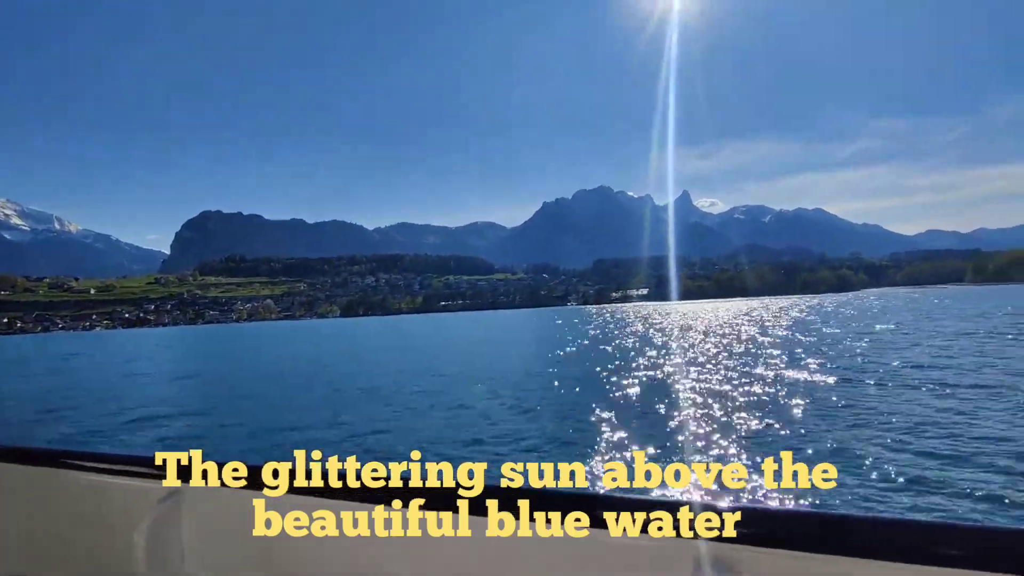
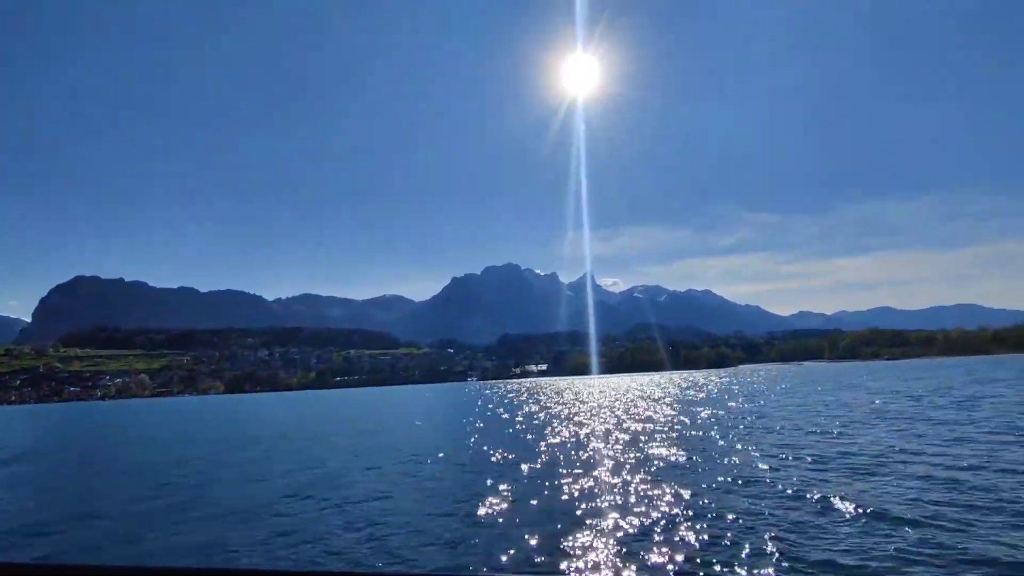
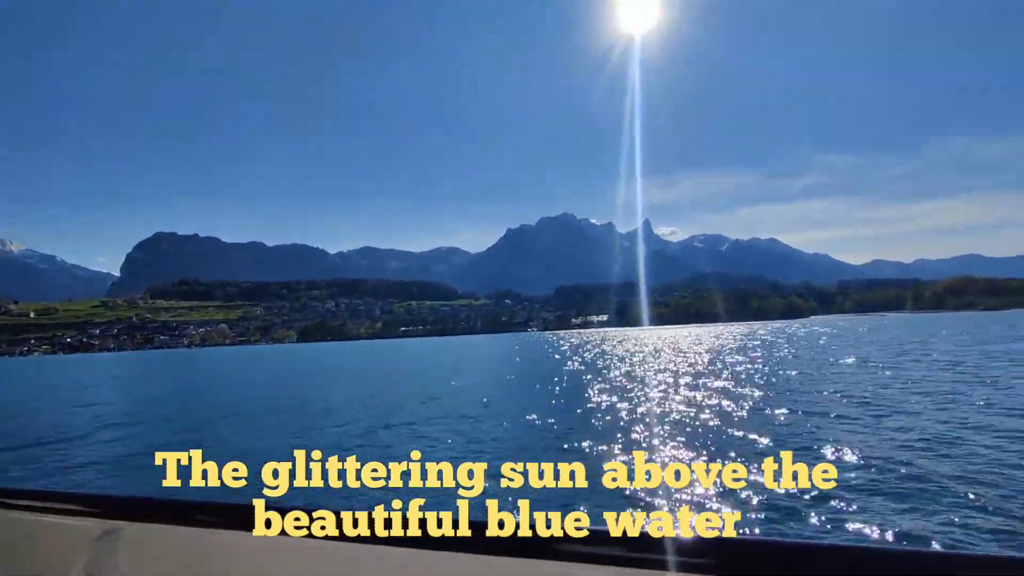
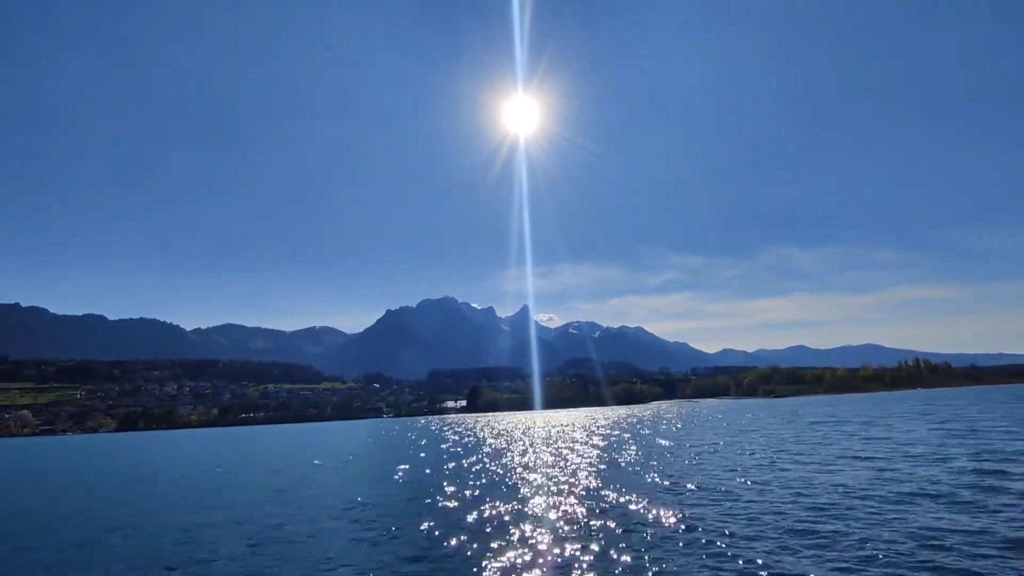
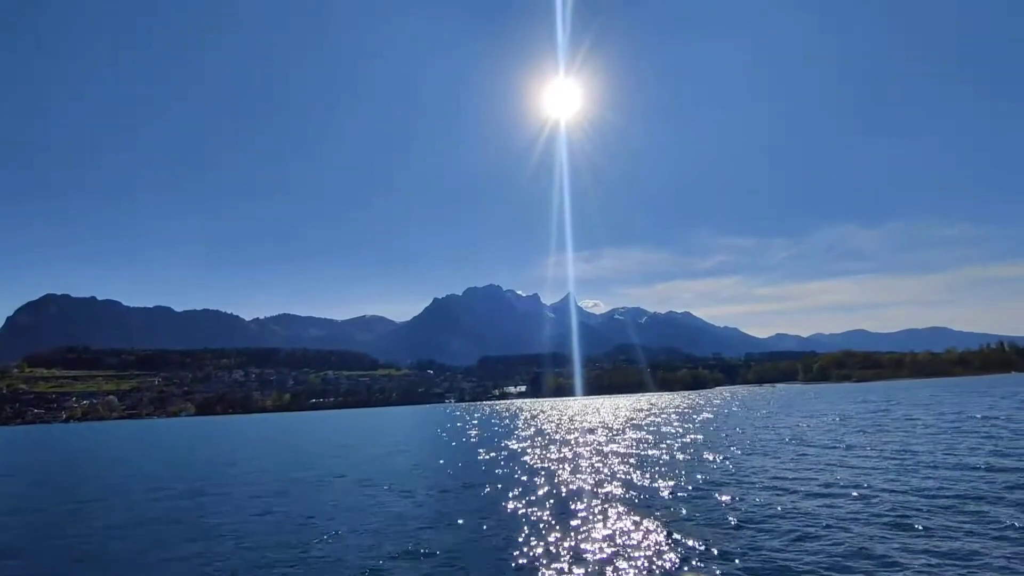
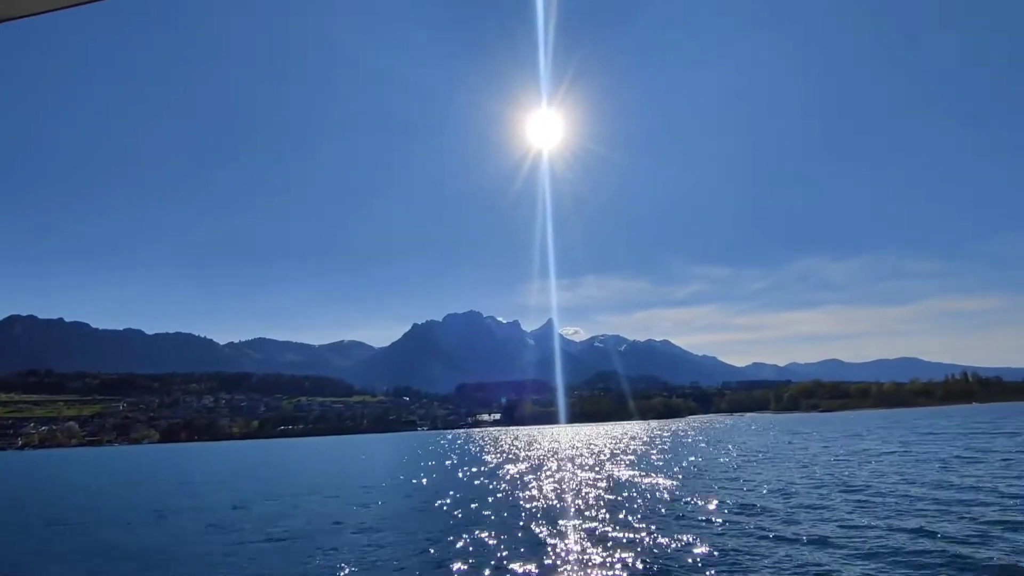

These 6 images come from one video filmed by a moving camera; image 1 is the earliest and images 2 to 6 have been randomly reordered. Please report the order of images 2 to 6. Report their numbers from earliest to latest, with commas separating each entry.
3, 2, 5, 6, 4
